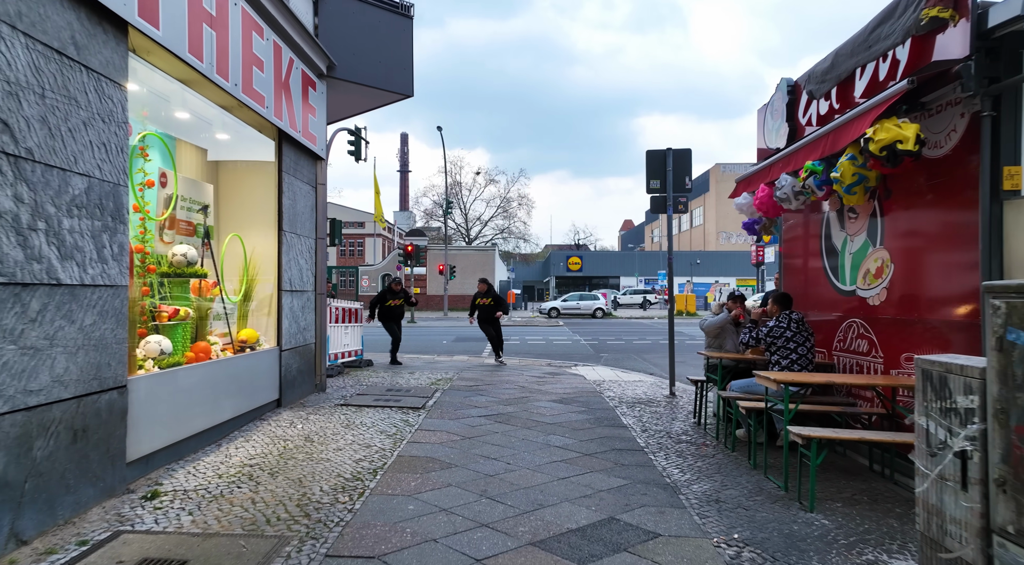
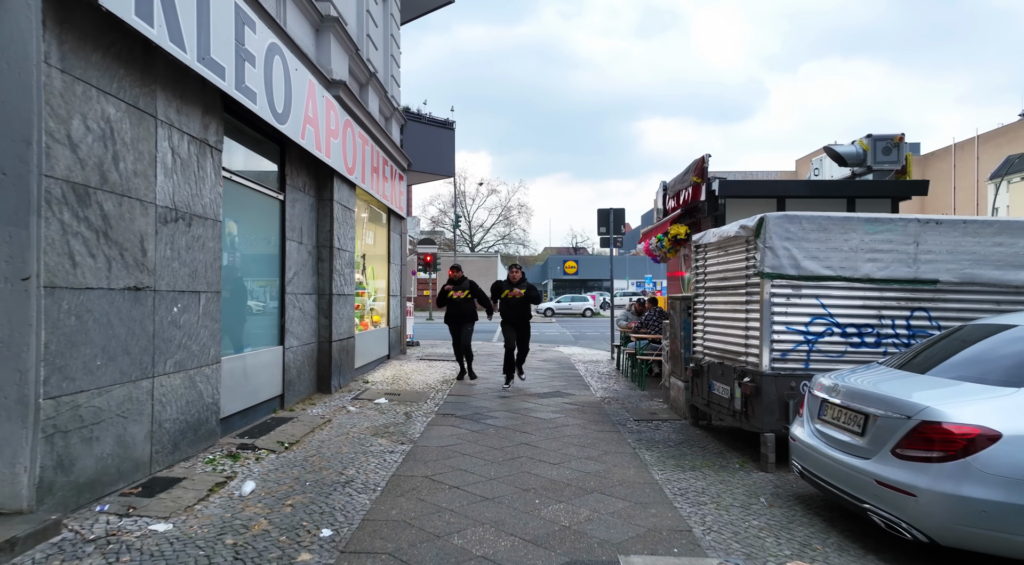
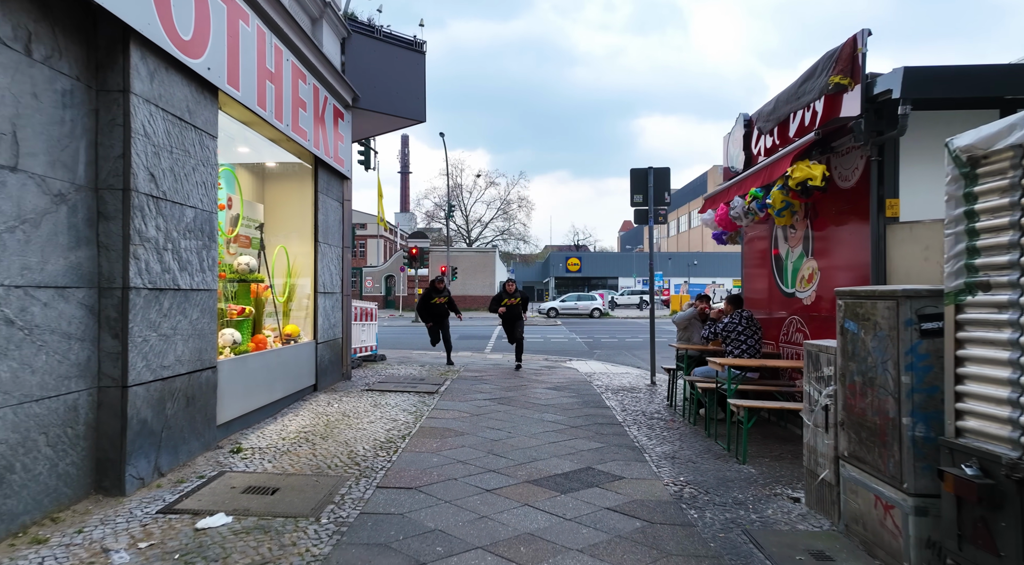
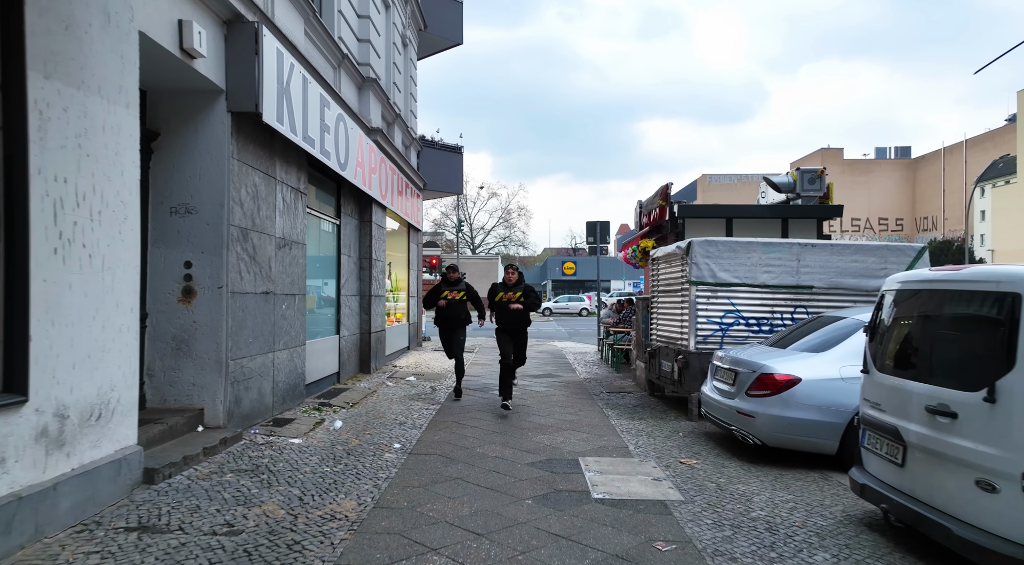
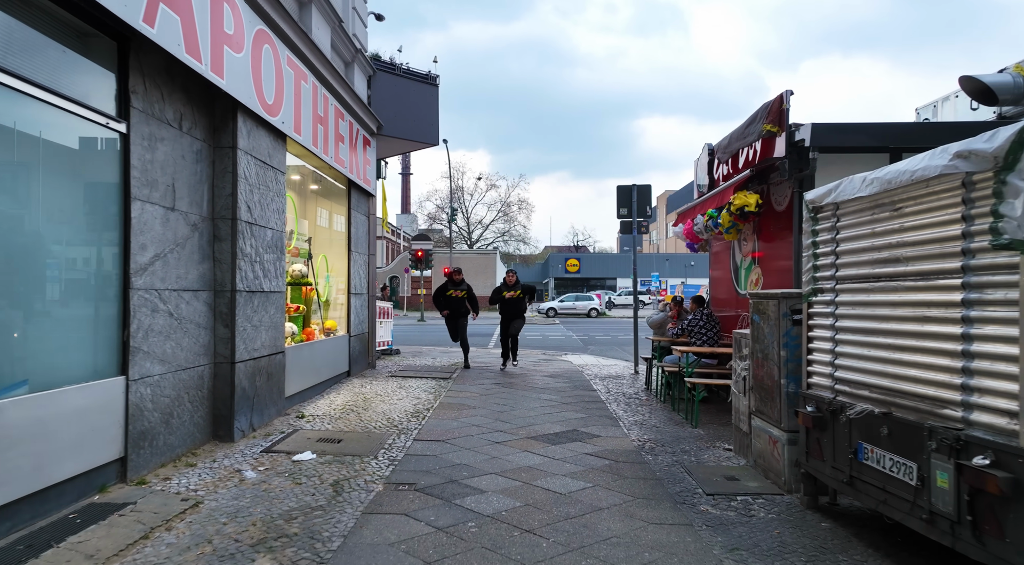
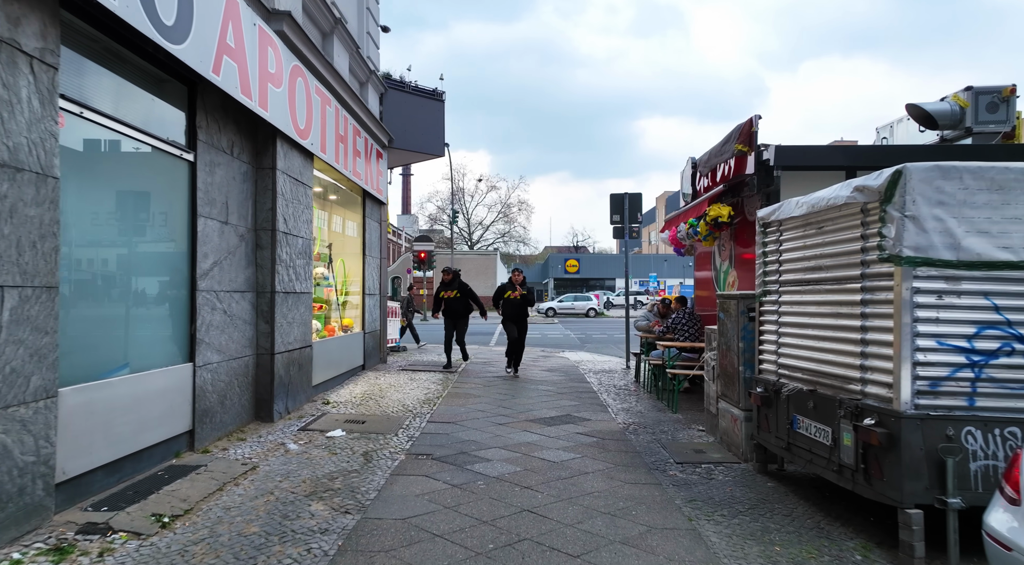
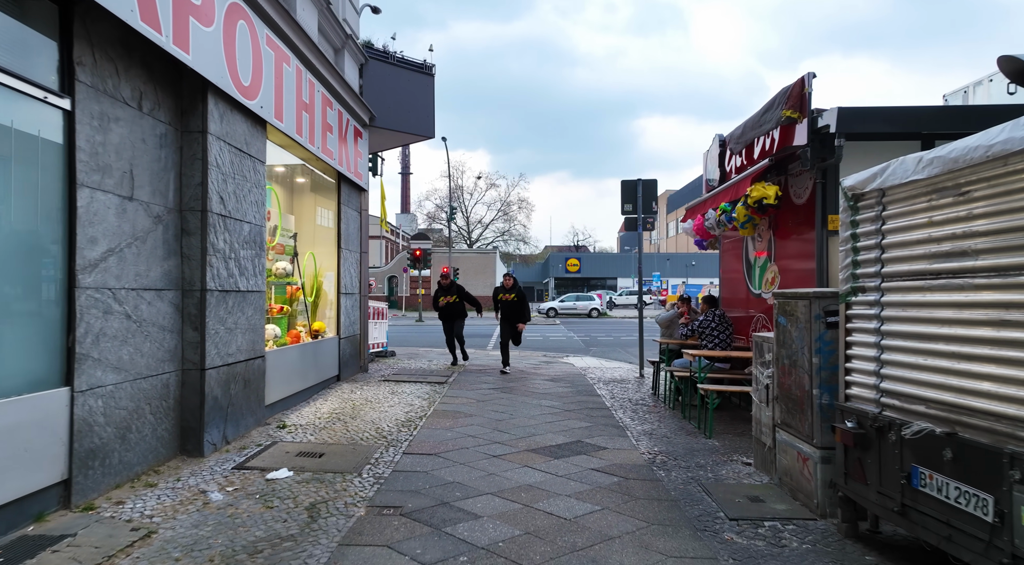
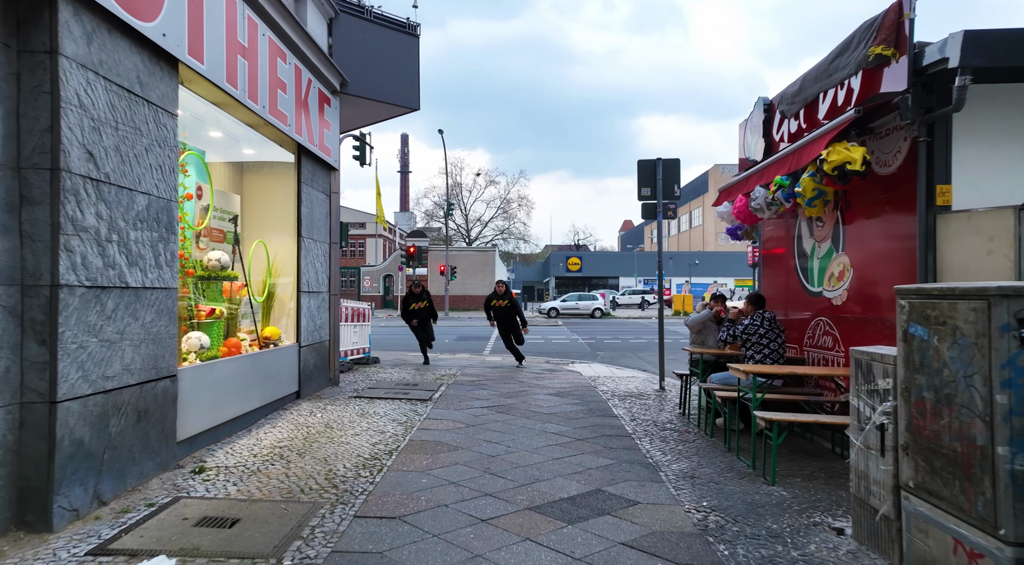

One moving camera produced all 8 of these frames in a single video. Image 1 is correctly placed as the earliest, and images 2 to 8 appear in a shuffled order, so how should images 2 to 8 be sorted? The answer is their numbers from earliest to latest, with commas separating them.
8, 3, 7, 5, 6, 2, 4
